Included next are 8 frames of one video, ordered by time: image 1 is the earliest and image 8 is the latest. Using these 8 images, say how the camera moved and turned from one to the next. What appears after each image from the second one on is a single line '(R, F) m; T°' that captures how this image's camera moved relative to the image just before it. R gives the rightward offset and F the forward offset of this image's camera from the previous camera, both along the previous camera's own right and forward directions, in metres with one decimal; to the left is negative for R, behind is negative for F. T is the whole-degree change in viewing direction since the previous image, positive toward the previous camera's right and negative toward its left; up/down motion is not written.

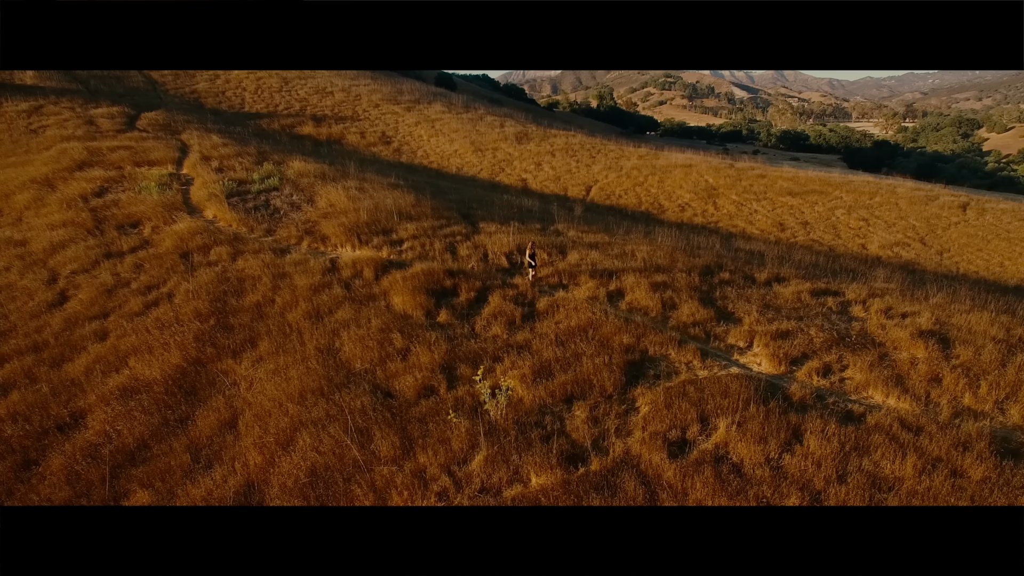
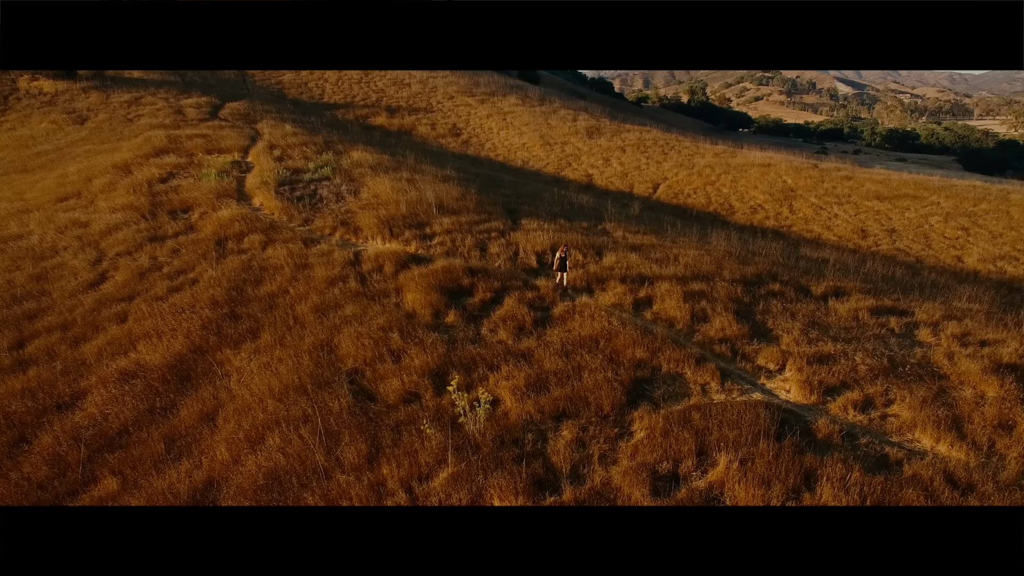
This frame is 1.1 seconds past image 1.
(+1.1, +0.6) m; -7°
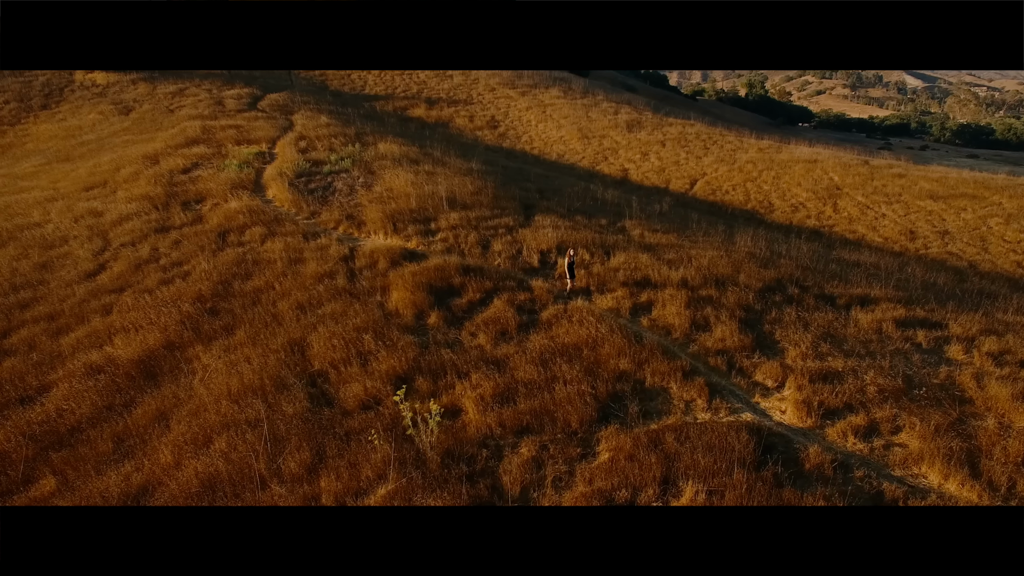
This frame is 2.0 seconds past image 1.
(+1.0, +0.5) m; -5°
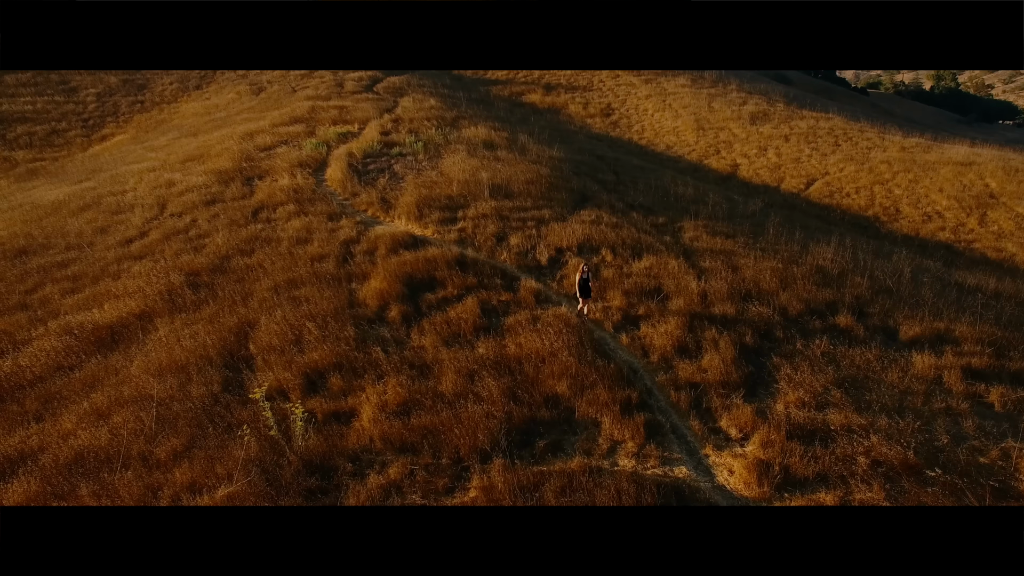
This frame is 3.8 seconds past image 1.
(+2.4, +1.1) m; -13°
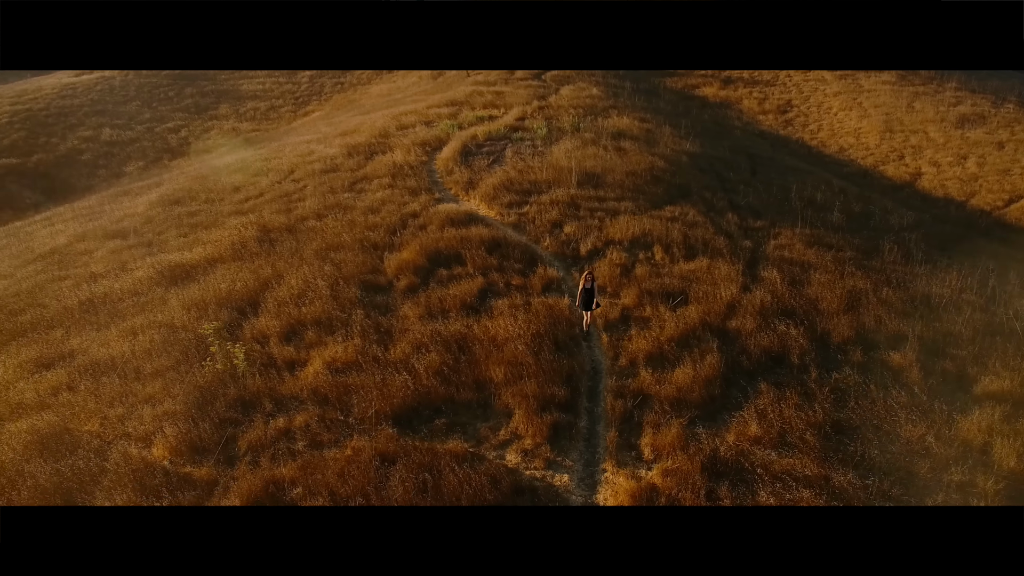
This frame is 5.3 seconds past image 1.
(+2.7, +0.5) m; -18°
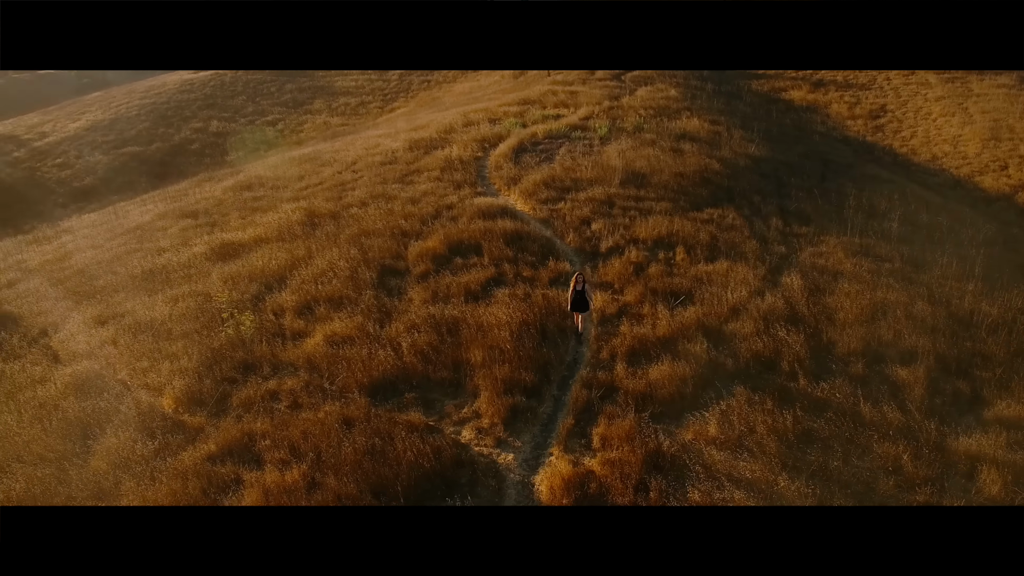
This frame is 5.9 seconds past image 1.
(+1.2, -0.2) m; -8°
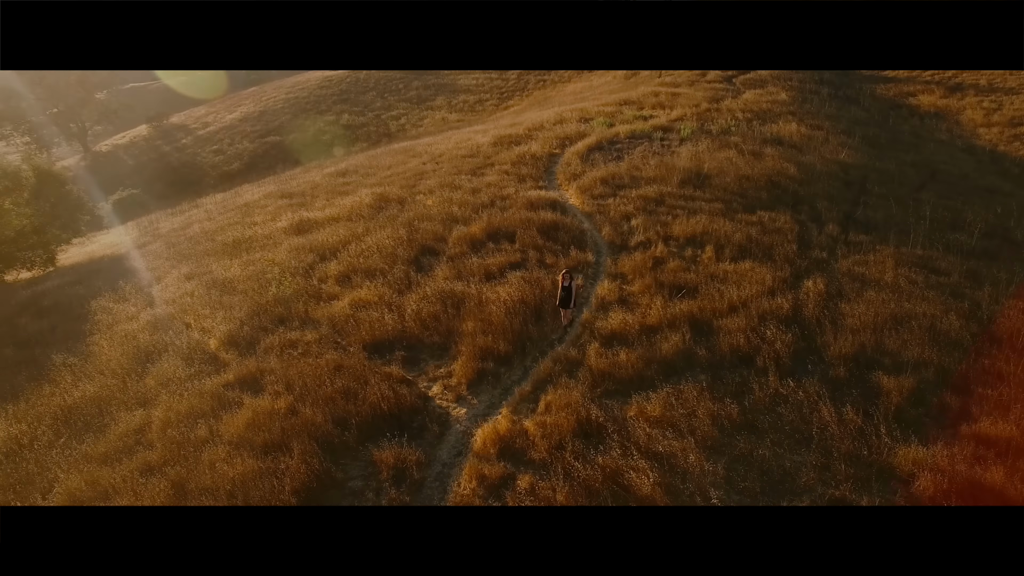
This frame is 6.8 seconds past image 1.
(+1.7, -0.5) m; -11°
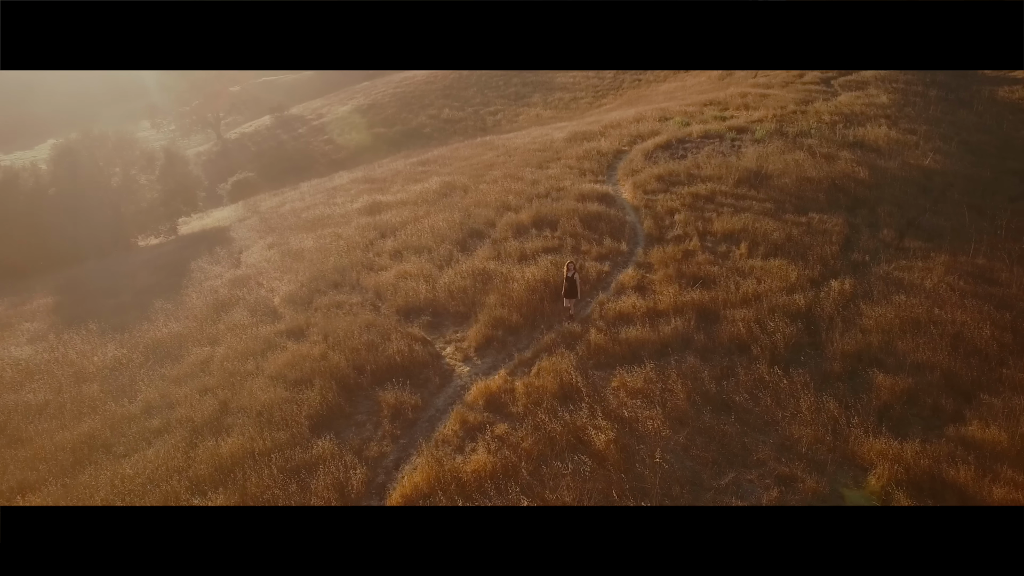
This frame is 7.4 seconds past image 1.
(+1.1, -0.7) m; -9°
